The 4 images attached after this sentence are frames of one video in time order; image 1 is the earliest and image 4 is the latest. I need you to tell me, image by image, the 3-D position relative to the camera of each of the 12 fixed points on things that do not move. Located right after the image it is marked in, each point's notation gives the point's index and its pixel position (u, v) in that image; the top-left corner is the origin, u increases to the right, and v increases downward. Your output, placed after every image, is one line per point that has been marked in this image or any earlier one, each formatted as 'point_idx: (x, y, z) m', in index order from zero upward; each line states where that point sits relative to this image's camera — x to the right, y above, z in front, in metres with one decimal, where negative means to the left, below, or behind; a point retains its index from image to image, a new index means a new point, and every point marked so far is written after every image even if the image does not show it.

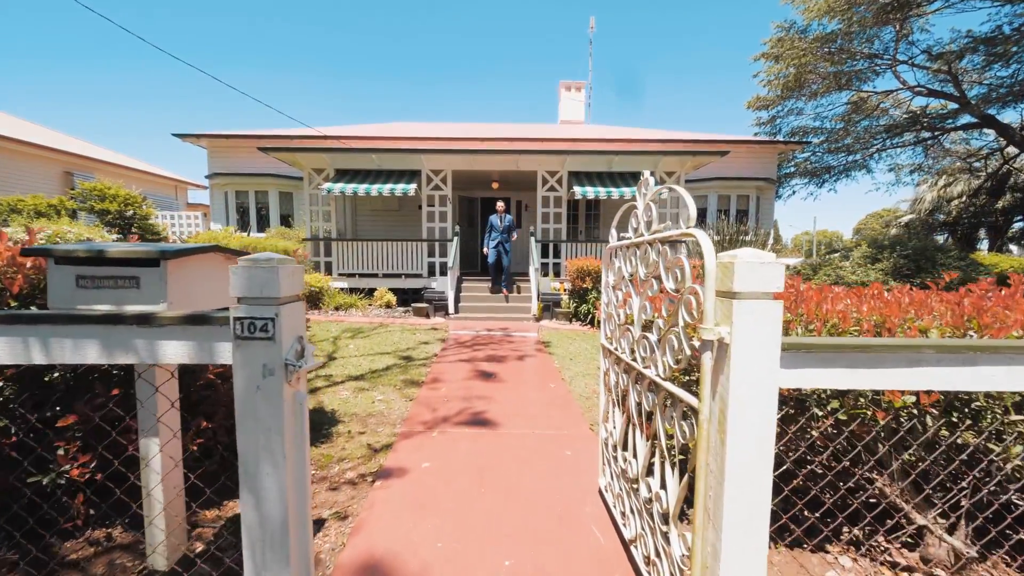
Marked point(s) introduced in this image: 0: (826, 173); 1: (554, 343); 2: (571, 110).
0: (+10.4, +3.8, +17.8) m
1: (+0.6, -0.8, +8.0) m
2: (+2.0, +6.2, +18.7) m
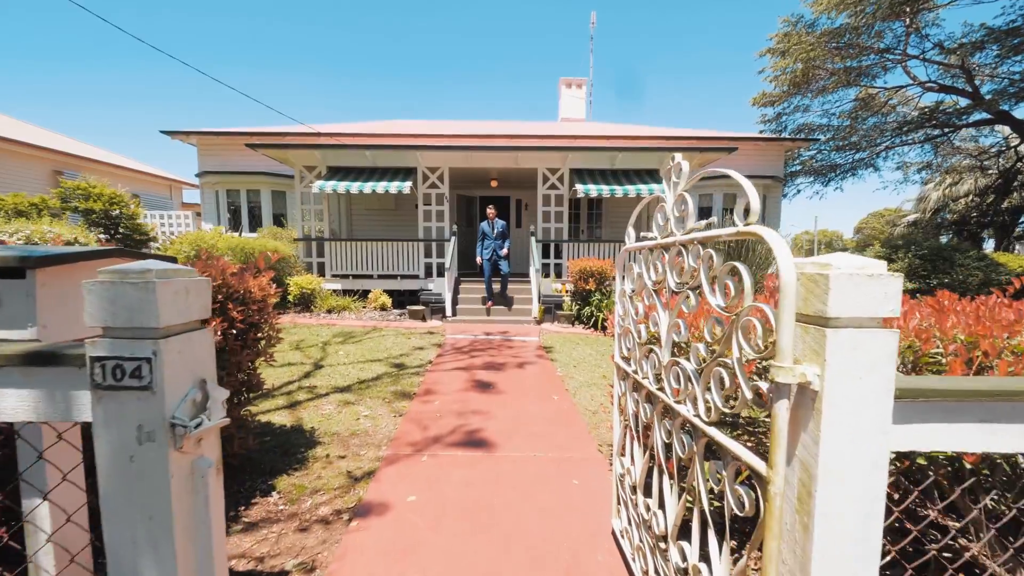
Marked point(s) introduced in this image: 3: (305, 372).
0: (+10.4, +3.8, +17.4) m
1: (+0.6, -0.8, +7.5) m
2: (+2.0, +6.2, +18.3) m
3: (-2.2, -0.9, +5.6) m
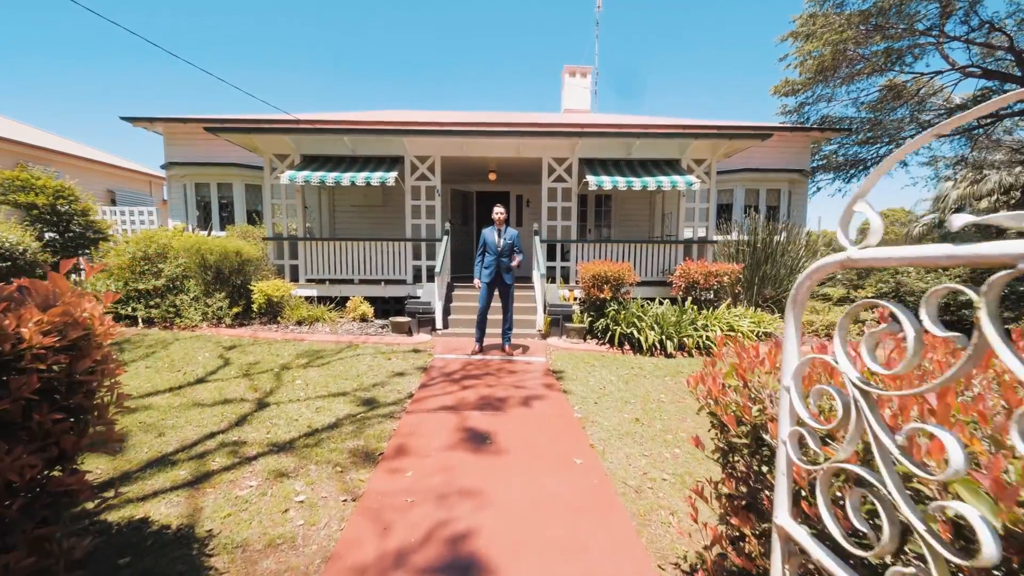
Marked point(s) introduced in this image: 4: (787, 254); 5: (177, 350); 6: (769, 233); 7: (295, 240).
0: (+10.4, +3.6, +16.1) m
1: (+0.6, -1.0, +6.2) m
2: (+2.0, +6.1, +16.9) m
3: (-2.2, -1.0, +4.2) m
4: (+5.2, +0.6, +10.1) m
5: (-4.1, -0.8, +6.6) m
6: (+4.8, +1.1, +10.1) m
7: (-4.0, +0.9, +9.7) m
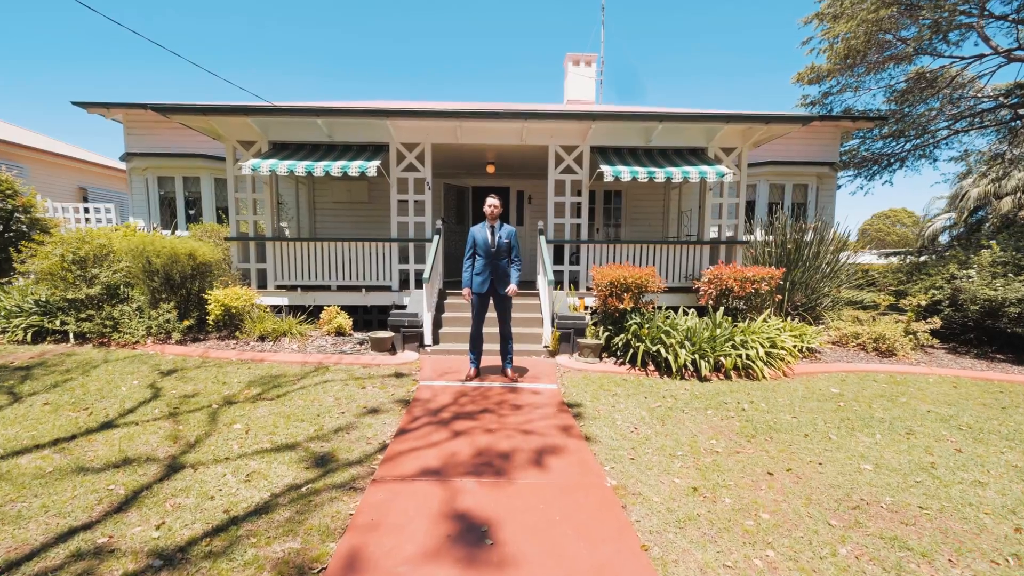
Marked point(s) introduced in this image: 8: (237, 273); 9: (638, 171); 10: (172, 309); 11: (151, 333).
0: (+10.3, +3.5, +14.9) m
1: (+0.7, -1.1, +4.9) m
2: (+2.0, +5.9, +15.7) m
3: (-2.1, -1.1, +3.0) m
4: (+5.2, +0.5, +8.9) m
5: (-4.1, -0.9, +5.3) m
6: (+4.9, +0.9, +8.9) m
7: (-4.0, +0.8, +8.5) m
8: (-4.3, +0.2, +8.4) m
9: (+1.9, +1.7, +8.0) m
10: (-4.6, -0.3, +7.1) m
11: (-4.7, -0.6, +6.9) m
